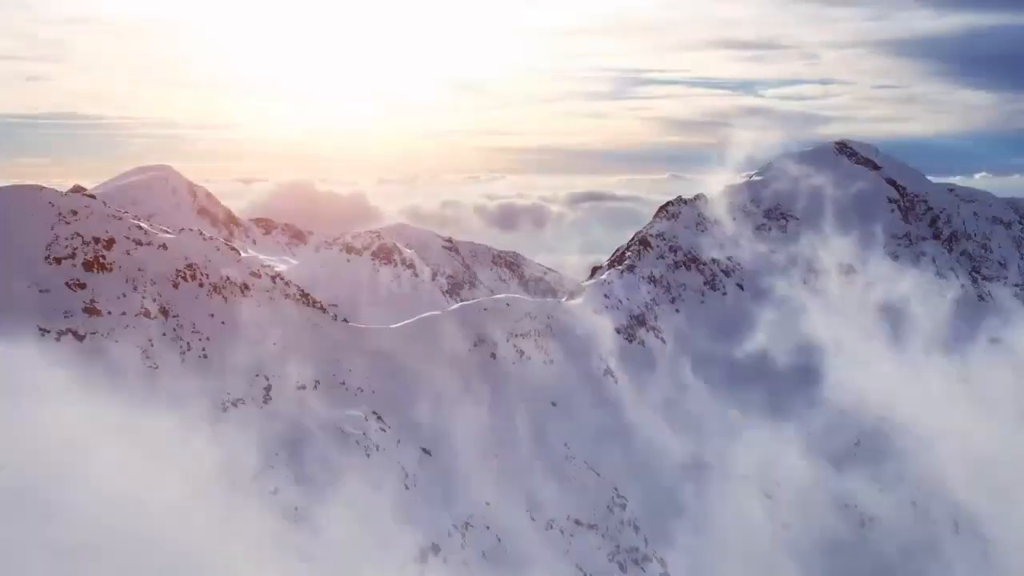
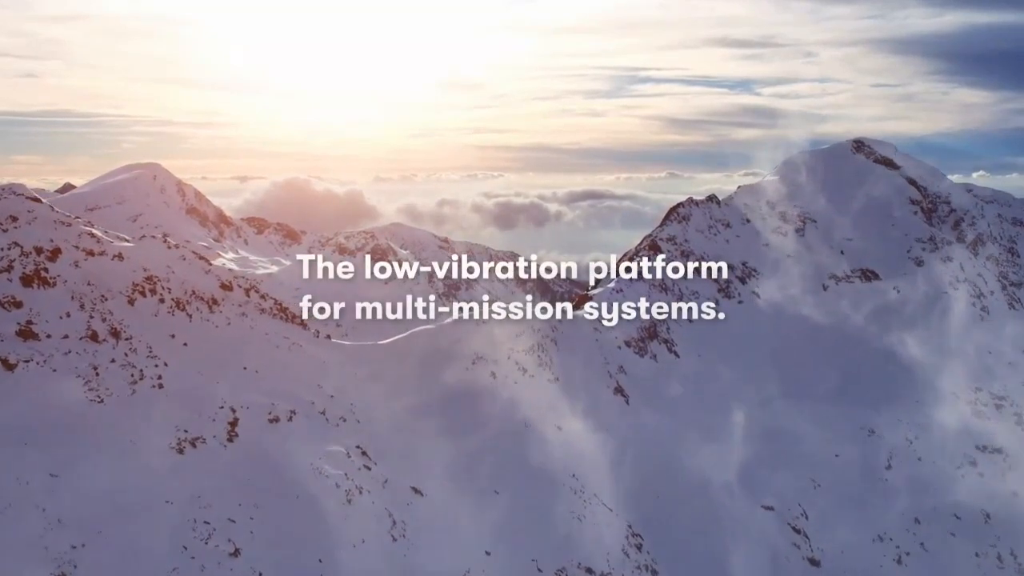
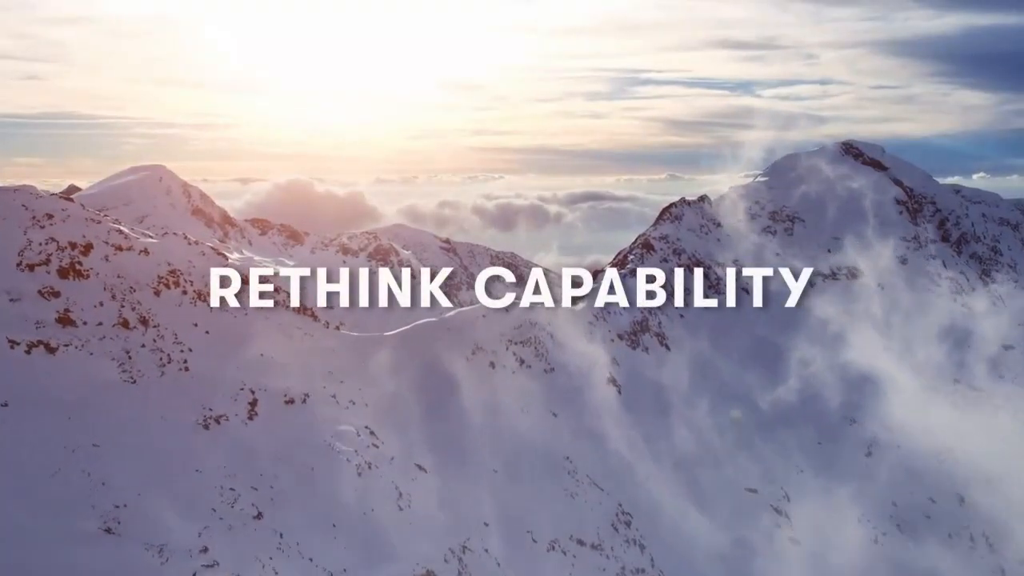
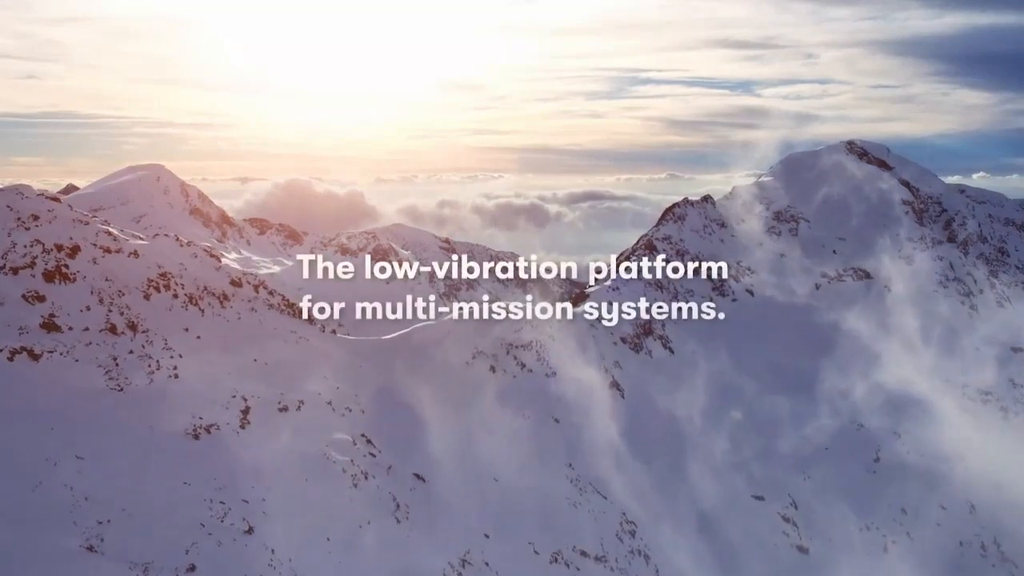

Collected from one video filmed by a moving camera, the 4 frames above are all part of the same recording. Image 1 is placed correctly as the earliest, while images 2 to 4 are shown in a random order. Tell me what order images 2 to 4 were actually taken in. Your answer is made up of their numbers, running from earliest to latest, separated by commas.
3, 4, 2
